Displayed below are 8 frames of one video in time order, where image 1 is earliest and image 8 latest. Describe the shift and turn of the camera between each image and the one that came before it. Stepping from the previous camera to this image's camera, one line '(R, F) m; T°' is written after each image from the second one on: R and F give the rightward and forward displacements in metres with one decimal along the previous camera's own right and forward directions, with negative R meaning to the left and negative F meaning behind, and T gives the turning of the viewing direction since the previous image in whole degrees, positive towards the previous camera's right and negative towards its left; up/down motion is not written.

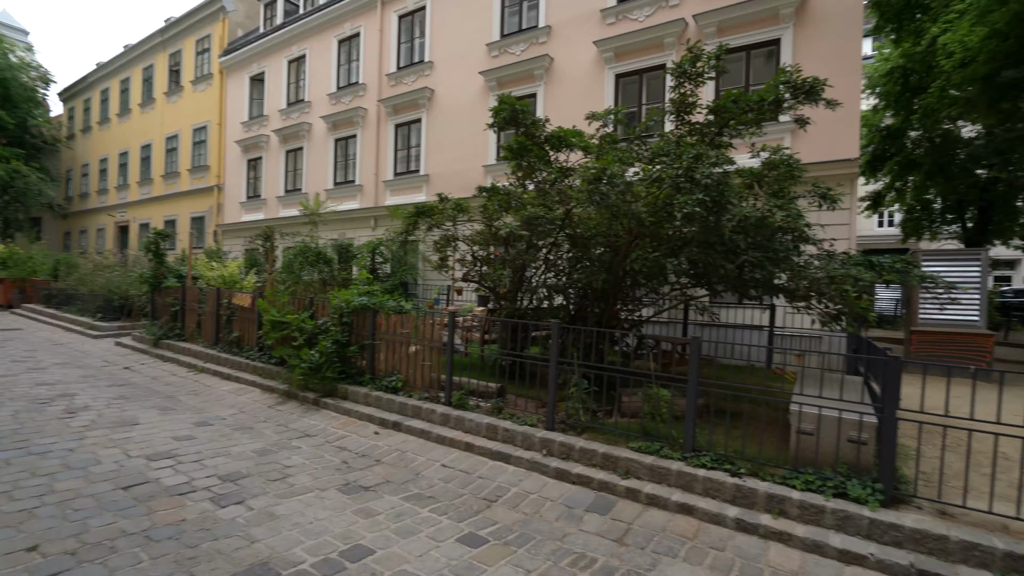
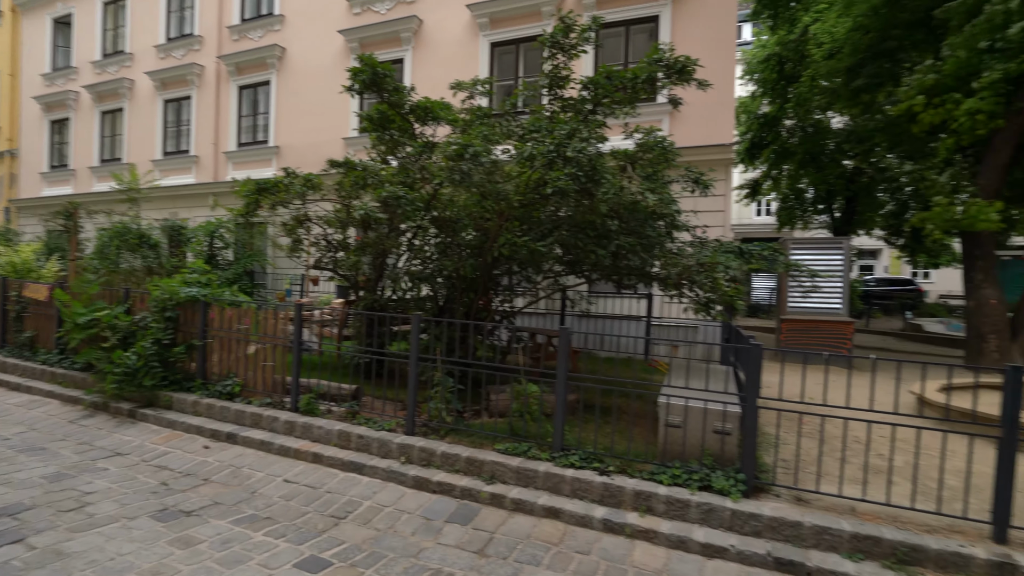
(+0.4, +0.4) m; +9°
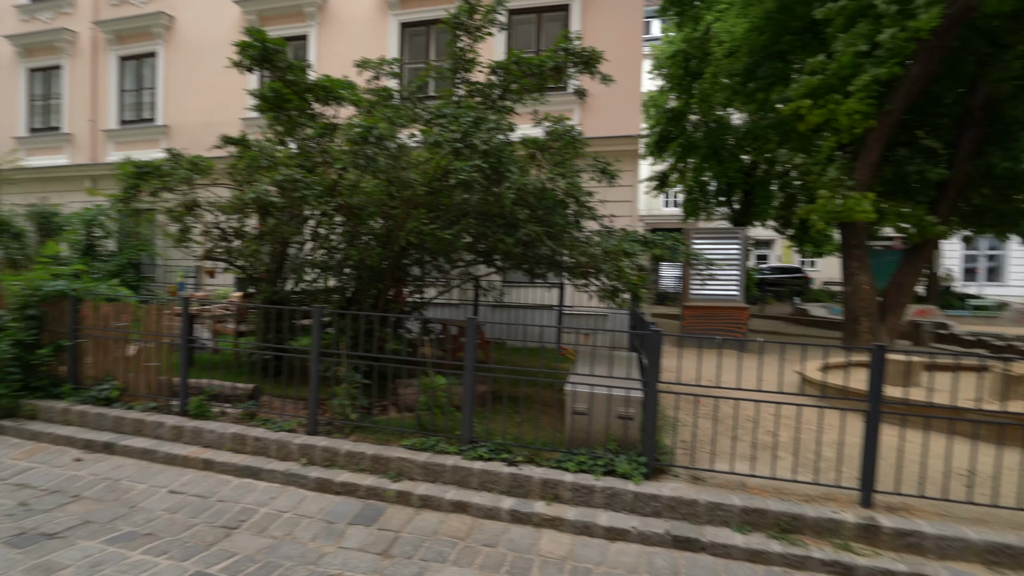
(+0.2, 0.0) m; +8°
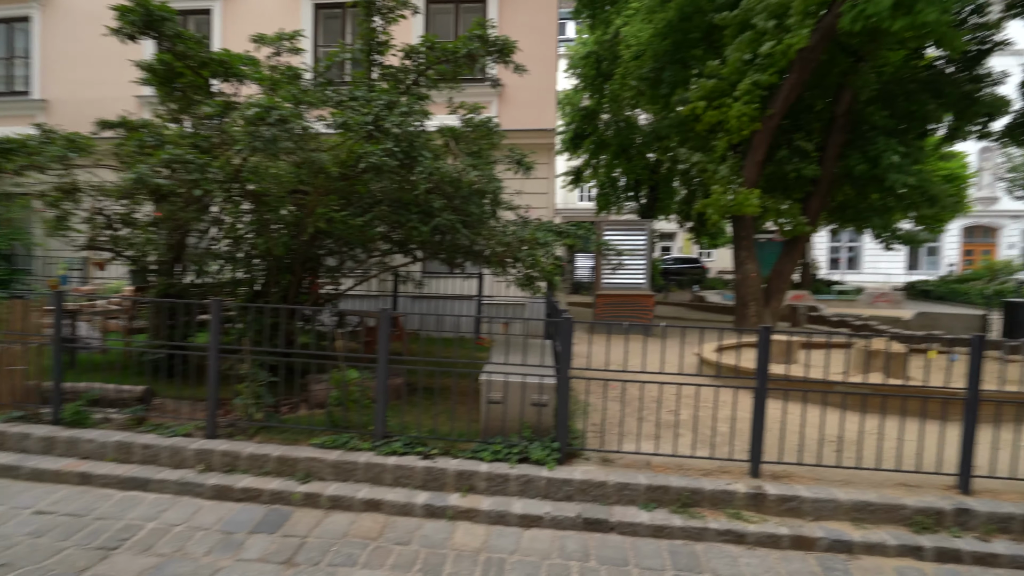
(+0.1, 0.0) m; +9°
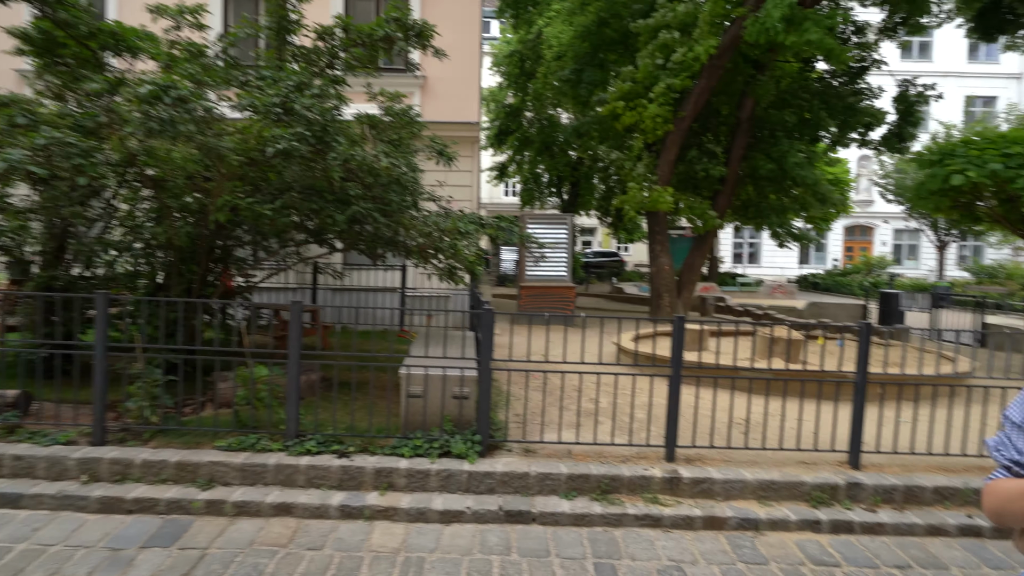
(0.0, +0.1) m; +8°
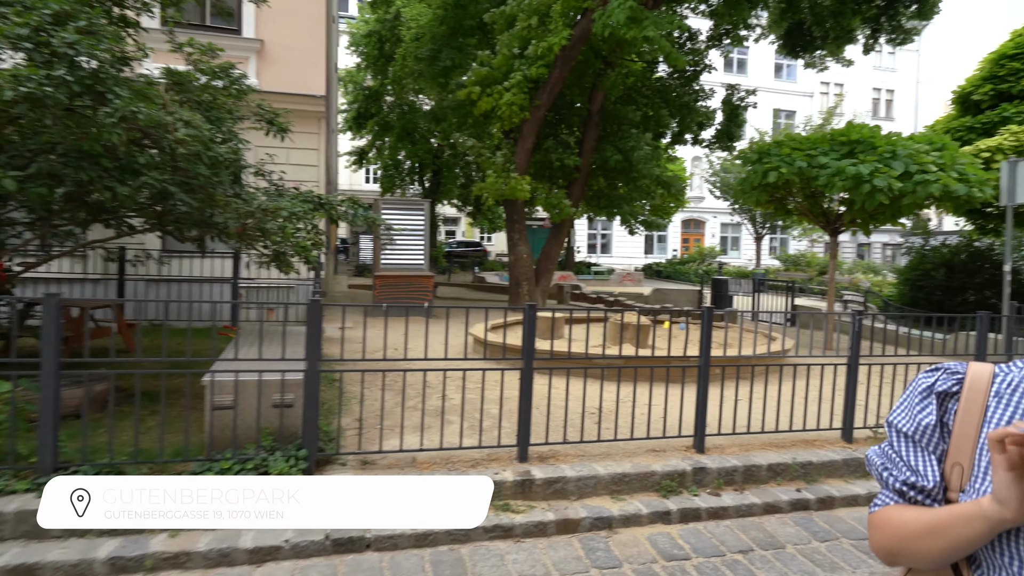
(+0.2, +0.5) m; +14°
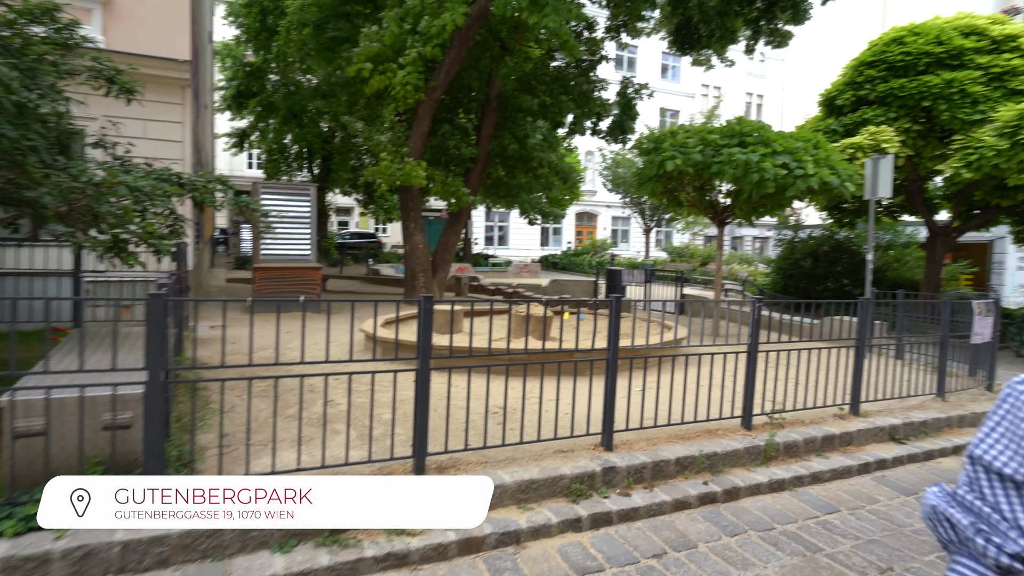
(0.0, +0.4) m; +11°
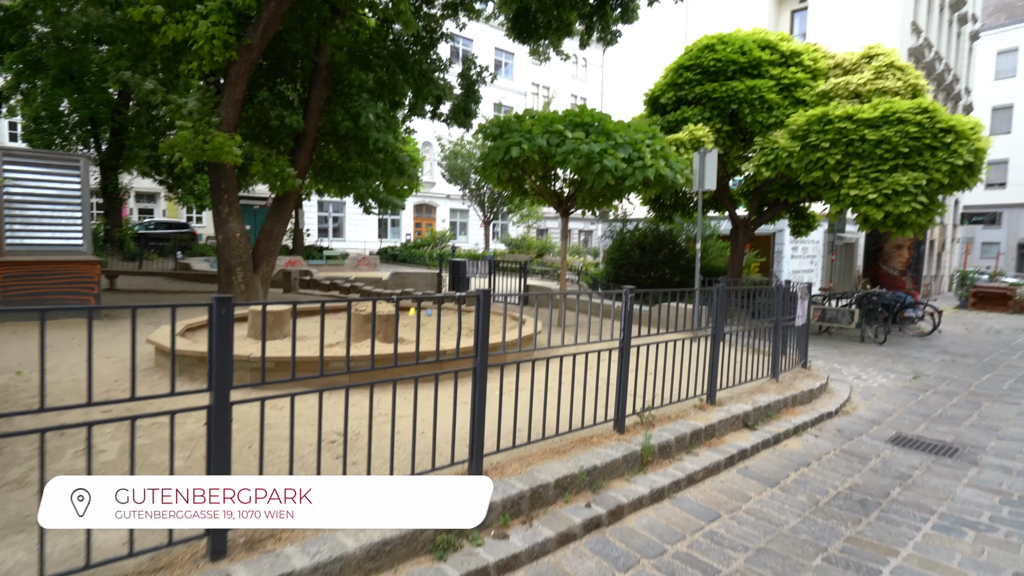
(0.0, +0.8) m; +17°
